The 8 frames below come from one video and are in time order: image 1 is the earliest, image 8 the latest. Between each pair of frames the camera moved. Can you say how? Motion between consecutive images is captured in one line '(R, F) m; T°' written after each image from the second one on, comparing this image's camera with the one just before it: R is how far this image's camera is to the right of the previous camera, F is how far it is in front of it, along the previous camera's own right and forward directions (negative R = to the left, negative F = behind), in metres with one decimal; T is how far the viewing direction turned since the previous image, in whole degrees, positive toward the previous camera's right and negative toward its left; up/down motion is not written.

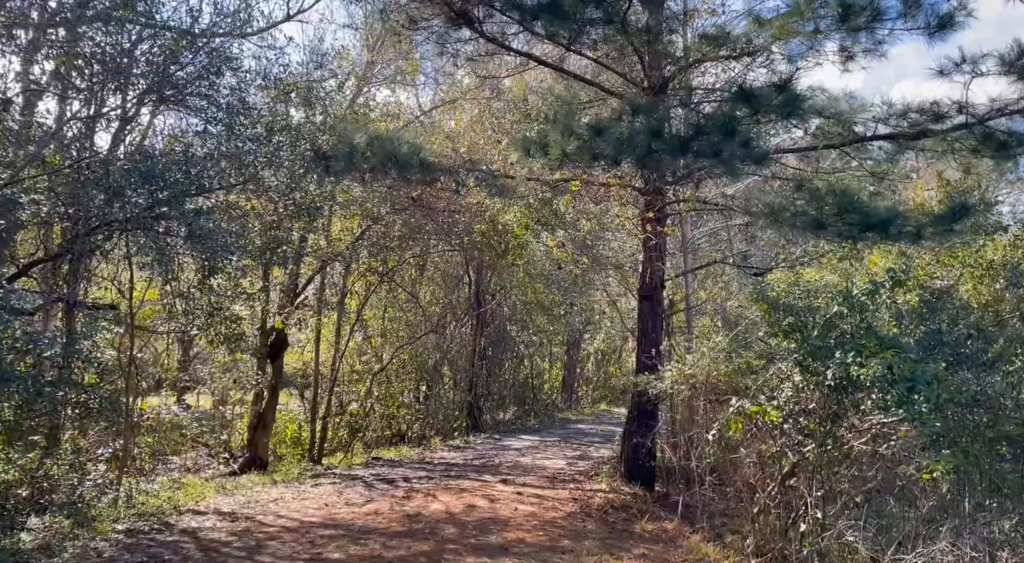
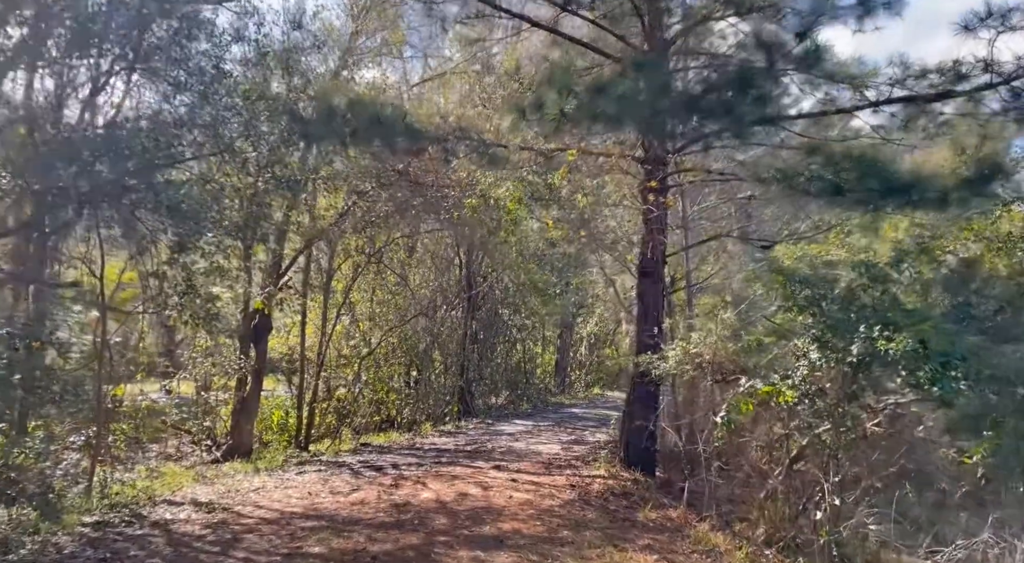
(0.0, +0.6) m; +1°
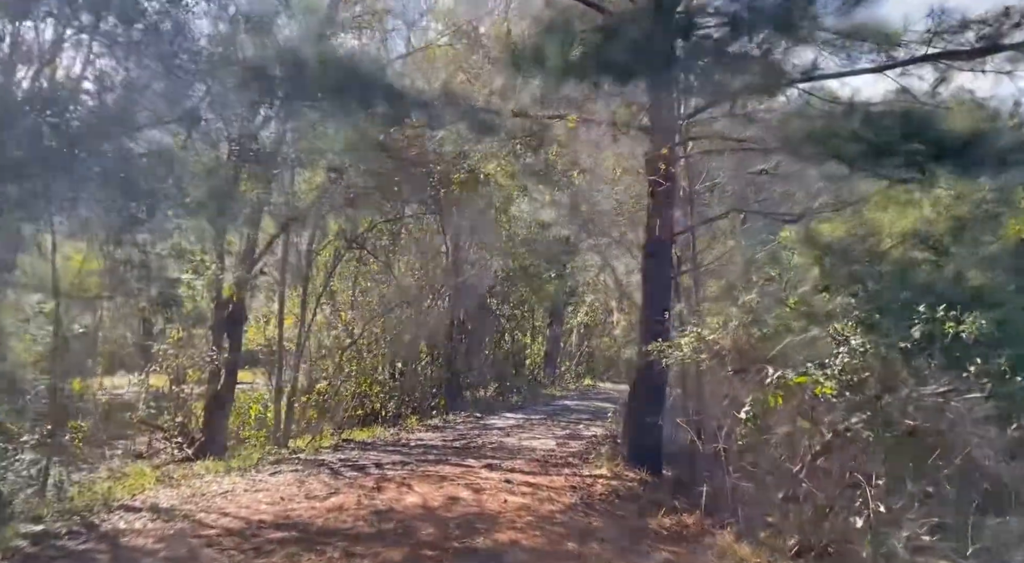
(-0.1, +0.9) m; +1°
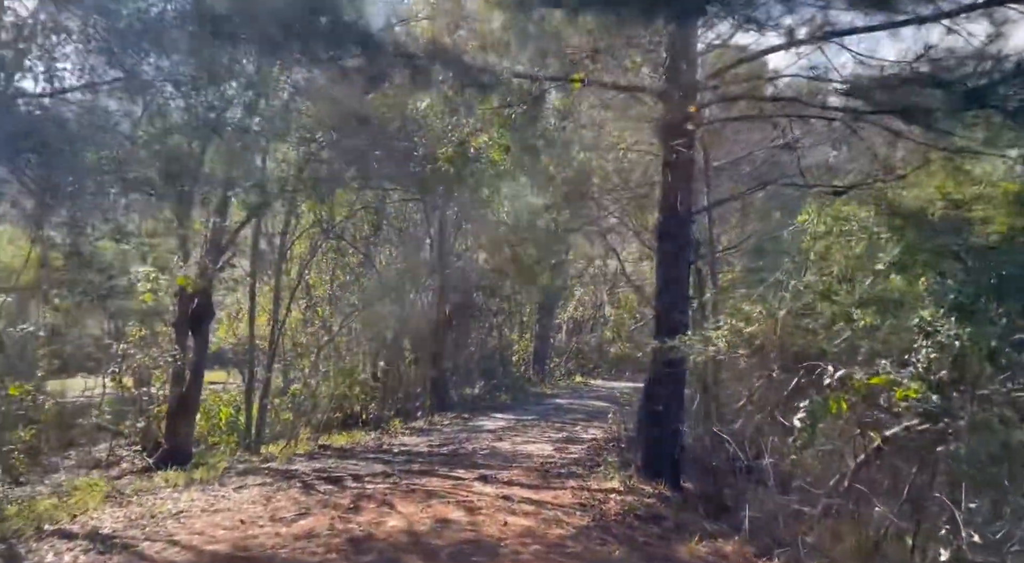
(-0.1, +1.2) m; +1°
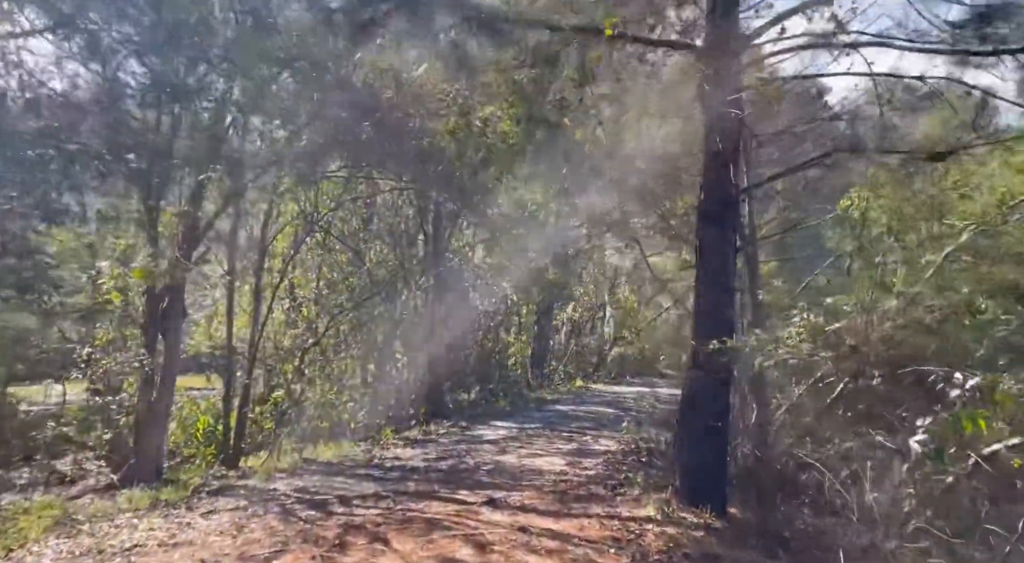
(-0.2, +1.3) m; +1°
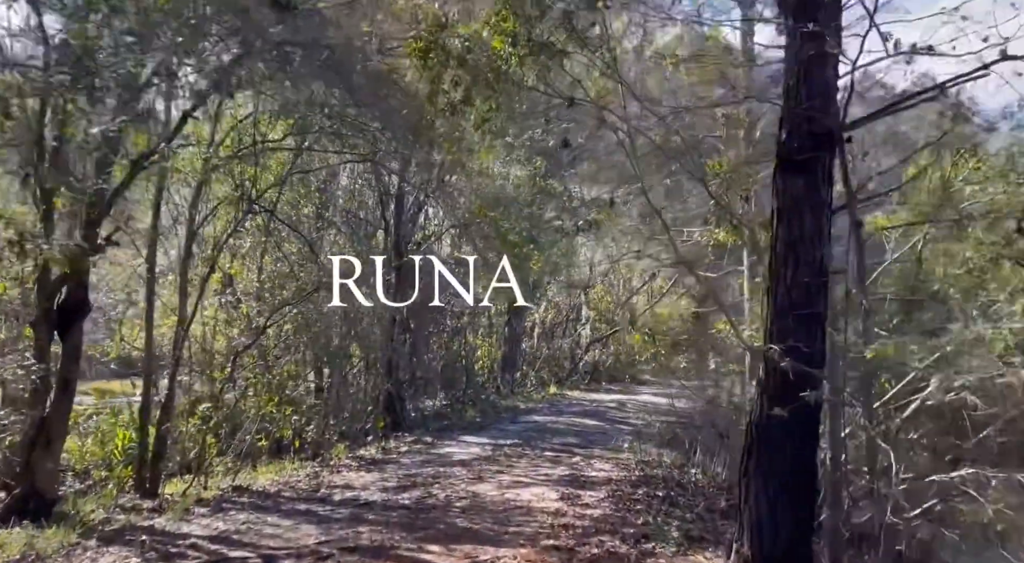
(-0.2, +2.3) m; +2°
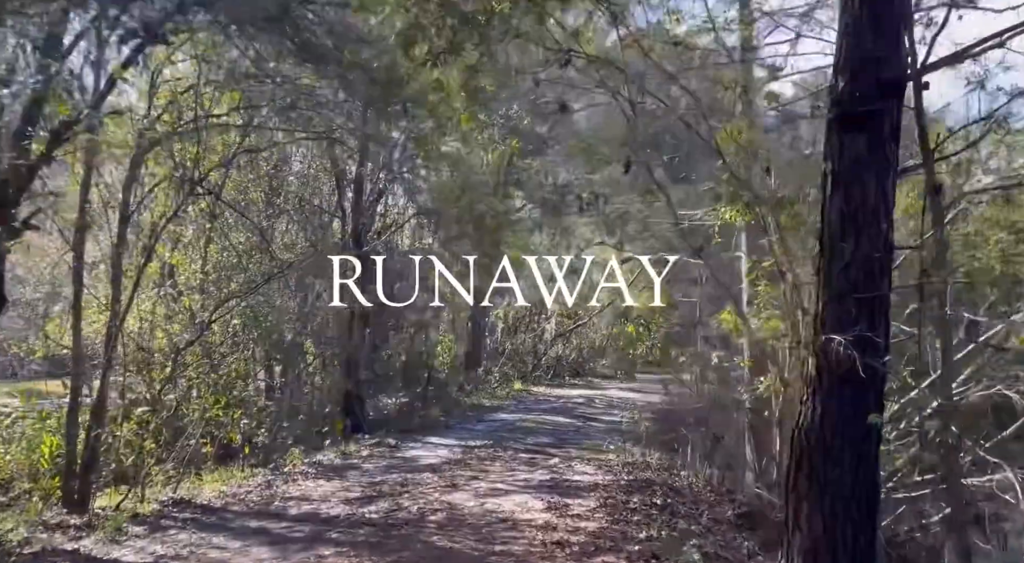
(-0.2, +1.0) m; +3°
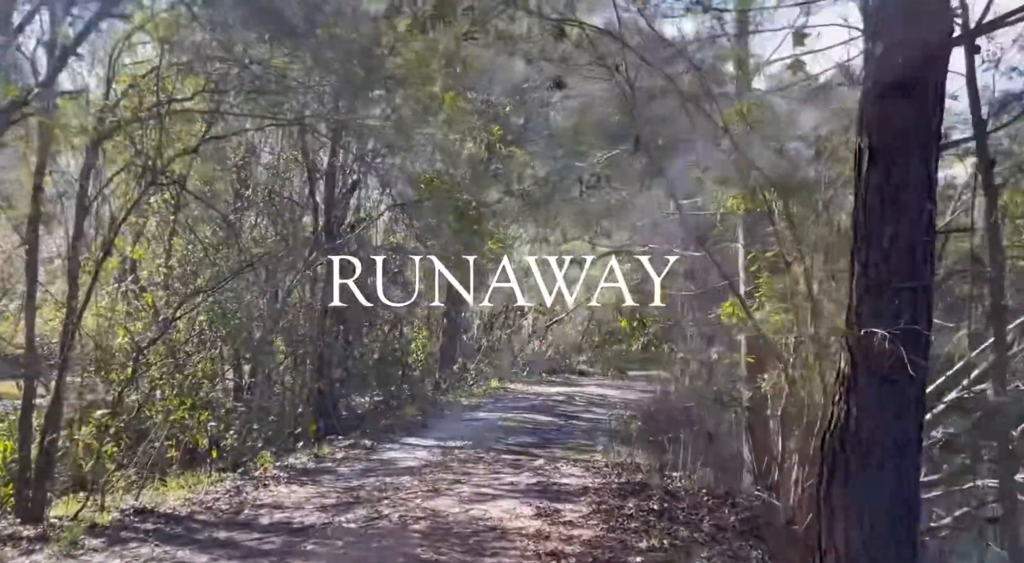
(-0.1, +0.5) m; +2°
